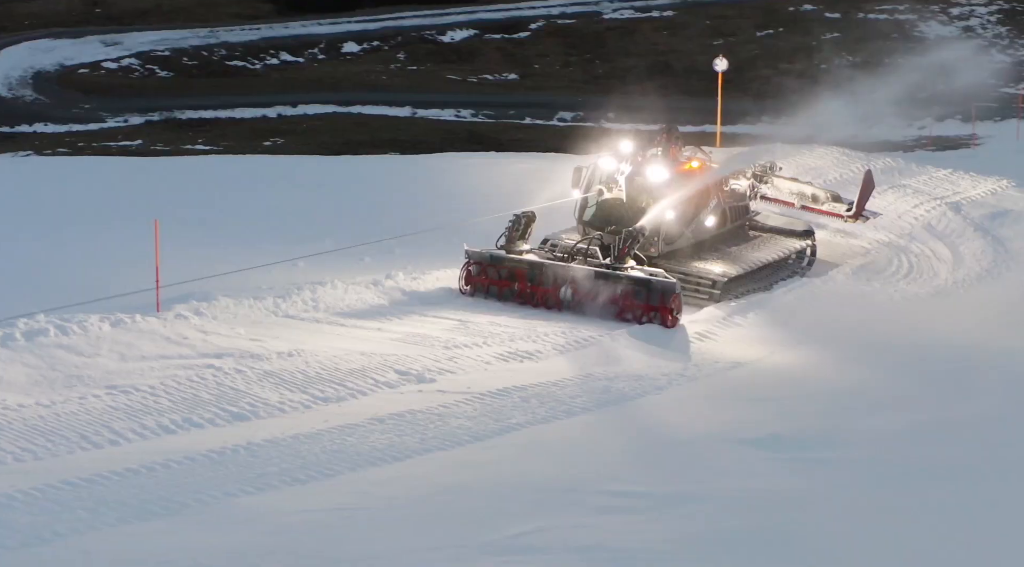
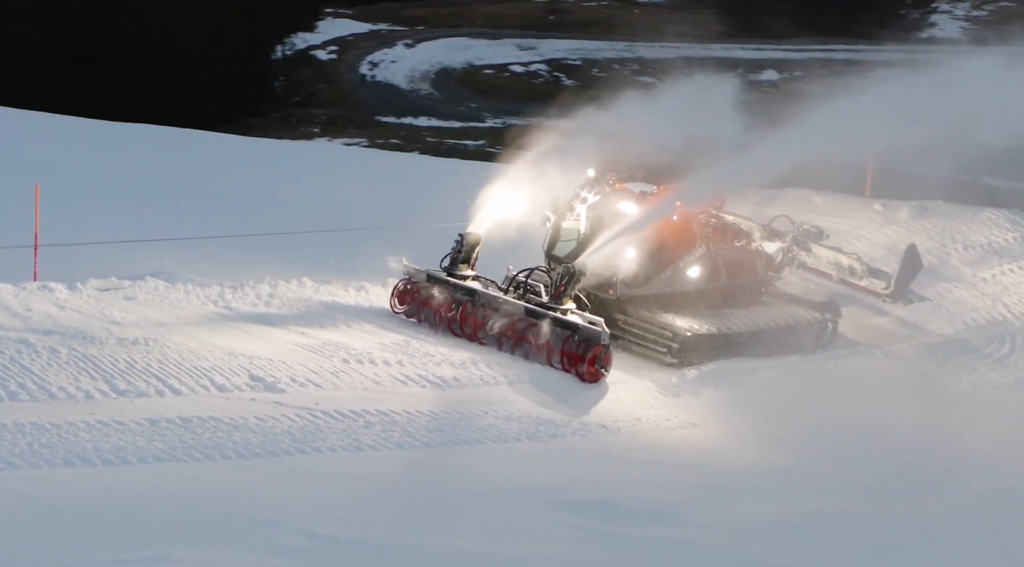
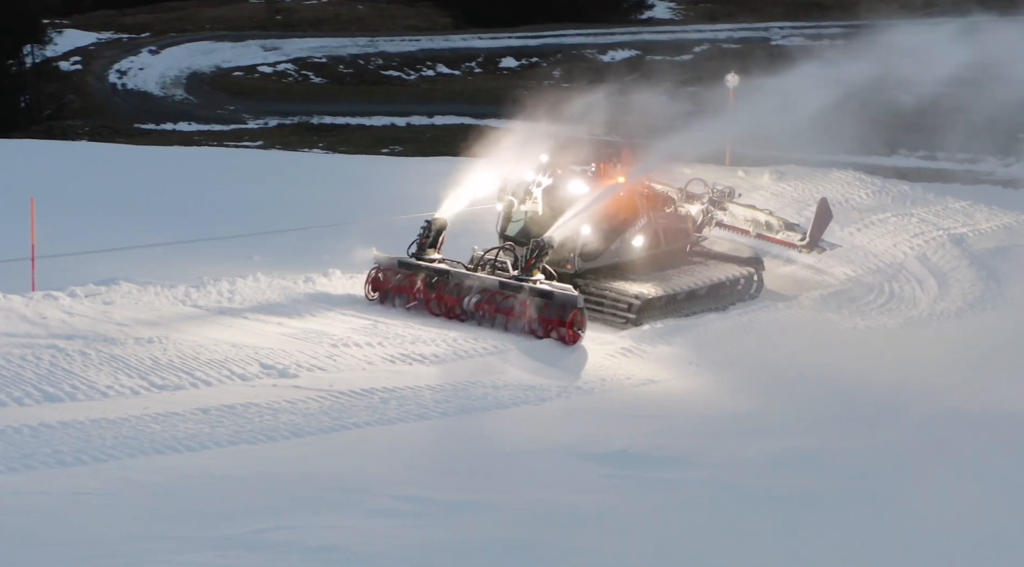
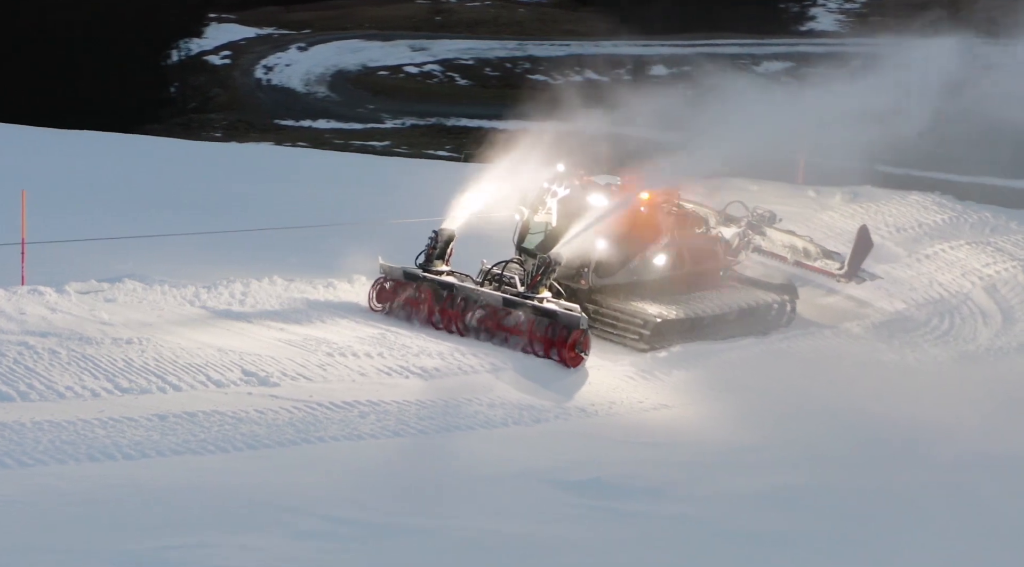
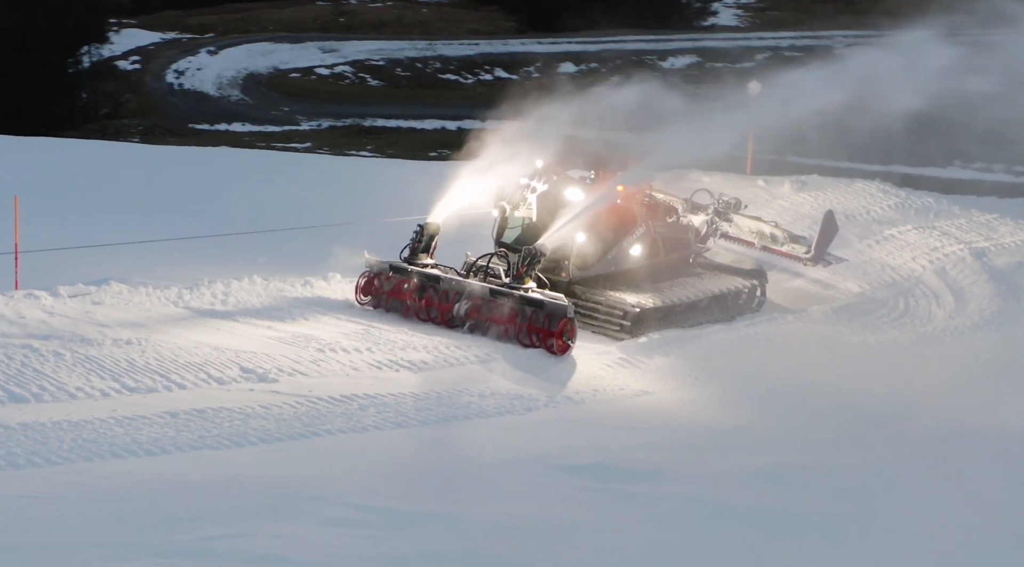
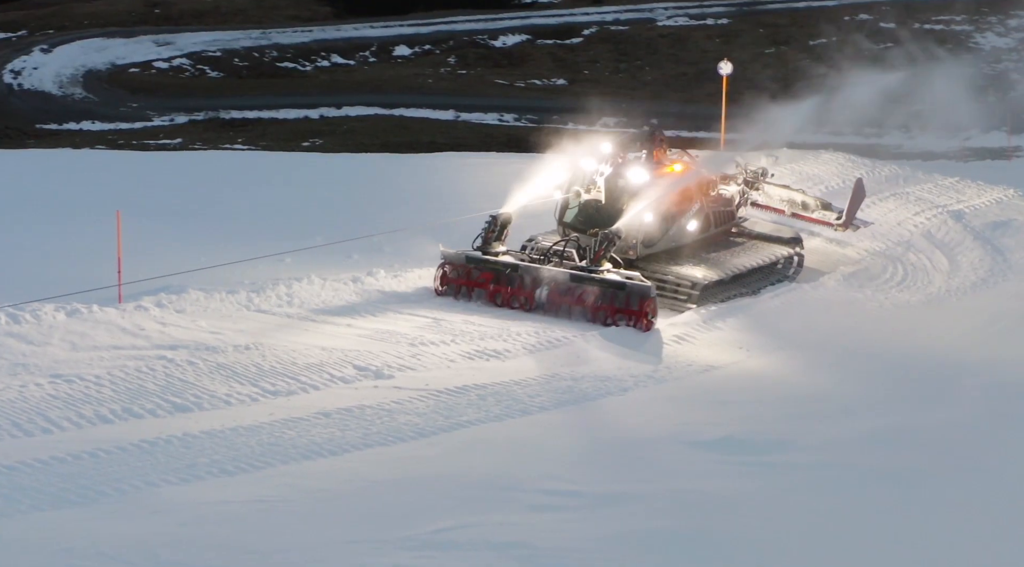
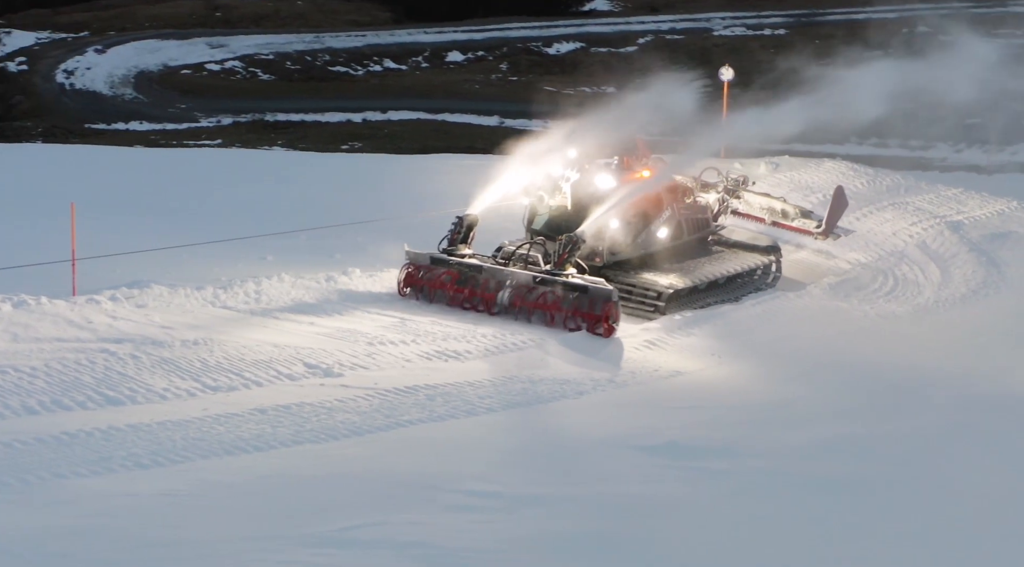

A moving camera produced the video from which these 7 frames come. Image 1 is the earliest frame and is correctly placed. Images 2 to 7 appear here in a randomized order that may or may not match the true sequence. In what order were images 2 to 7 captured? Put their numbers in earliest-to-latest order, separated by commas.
6, 7, 3, 5, 4, 2
